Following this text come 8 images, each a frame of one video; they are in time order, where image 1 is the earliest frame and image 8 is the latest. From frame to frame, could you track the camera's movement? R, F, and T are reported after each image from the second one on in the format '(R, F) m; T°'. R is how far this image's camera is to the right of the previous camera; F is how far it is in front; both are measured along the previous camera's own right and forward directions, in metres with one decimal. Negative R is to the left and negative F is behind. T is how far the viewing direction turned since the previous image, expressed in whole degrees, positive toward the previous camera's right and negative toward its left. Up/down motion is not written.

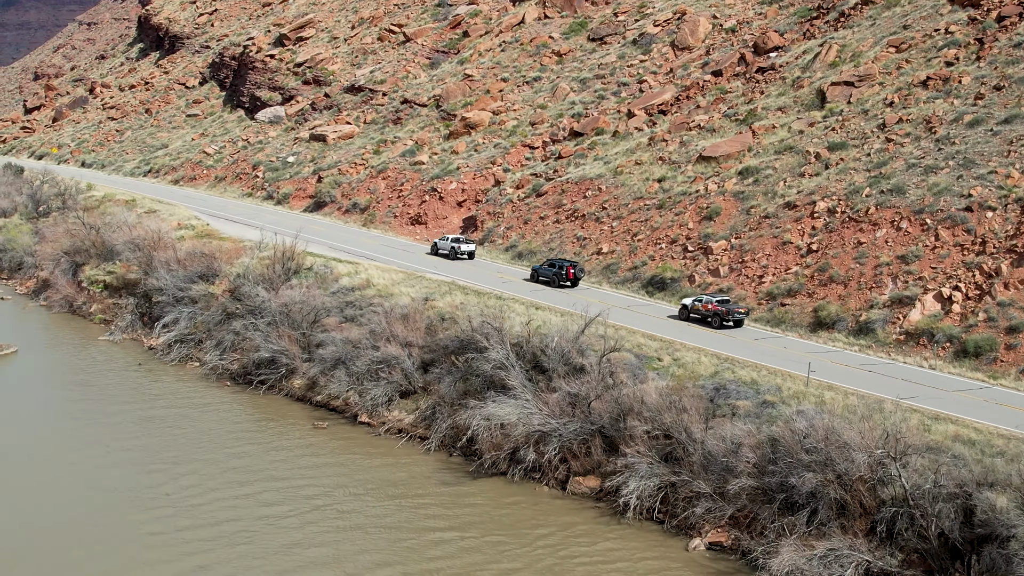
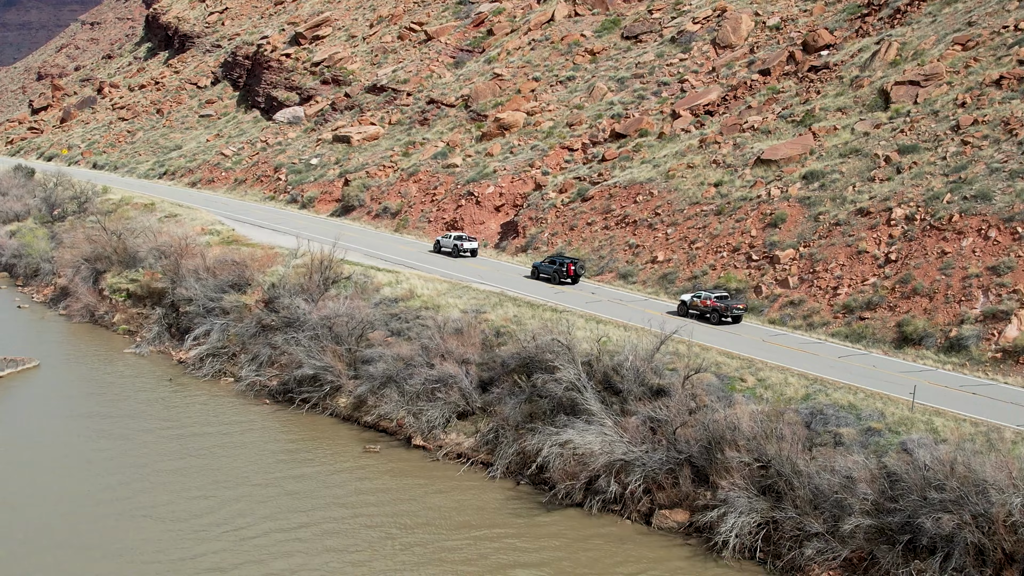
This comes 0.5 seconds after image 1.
(-1.0, +1.5) m; 0°
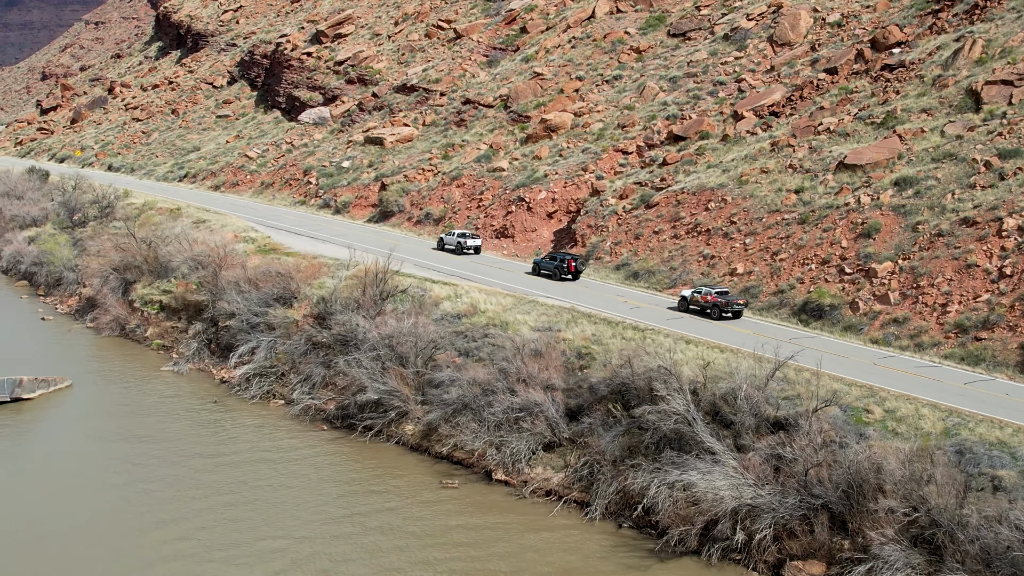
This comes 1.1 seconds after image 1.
(-1.3, +1.9) m; 0°
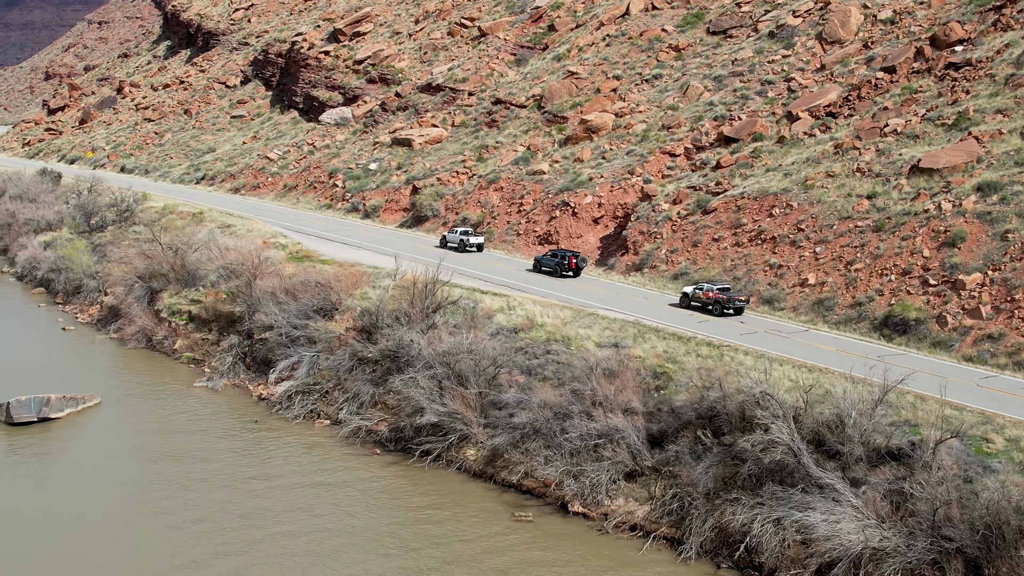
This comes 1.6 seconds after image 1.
(-1.0, +1.5) m; 0°
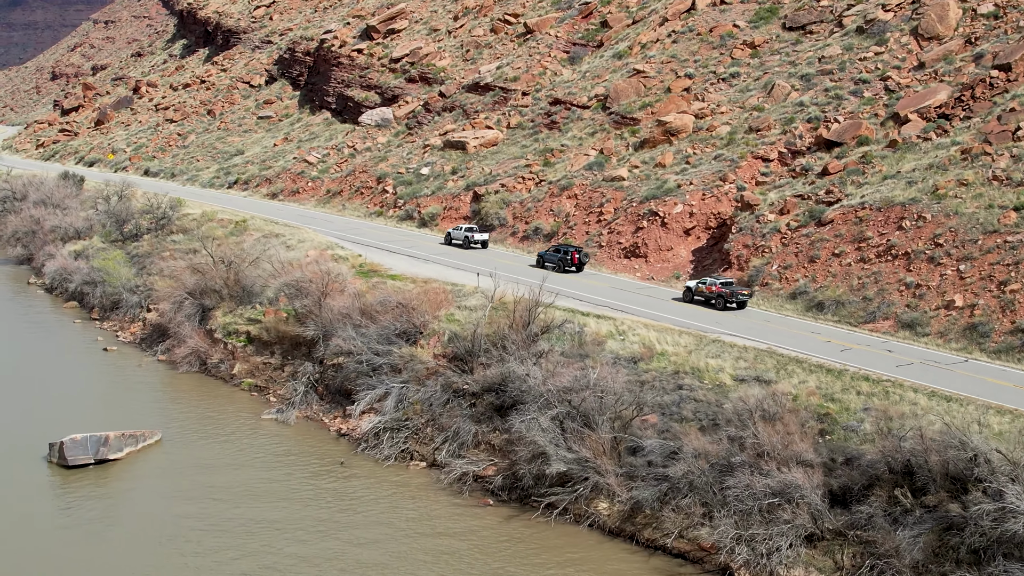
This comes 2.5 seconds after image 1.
(-1.8, +2.6) m; 0°
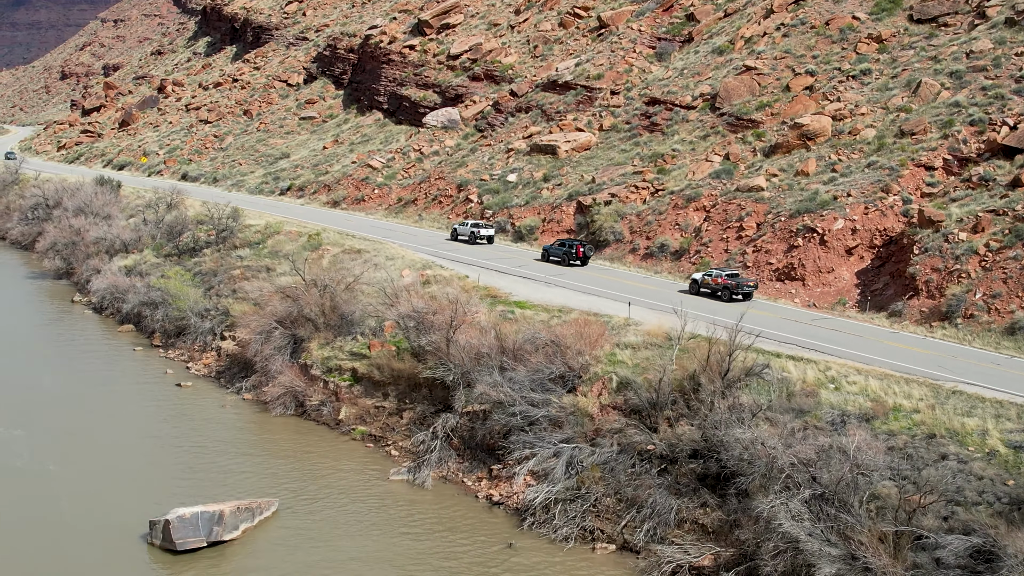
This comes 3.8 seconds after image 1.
(-2.5, +3.6) m; 0°
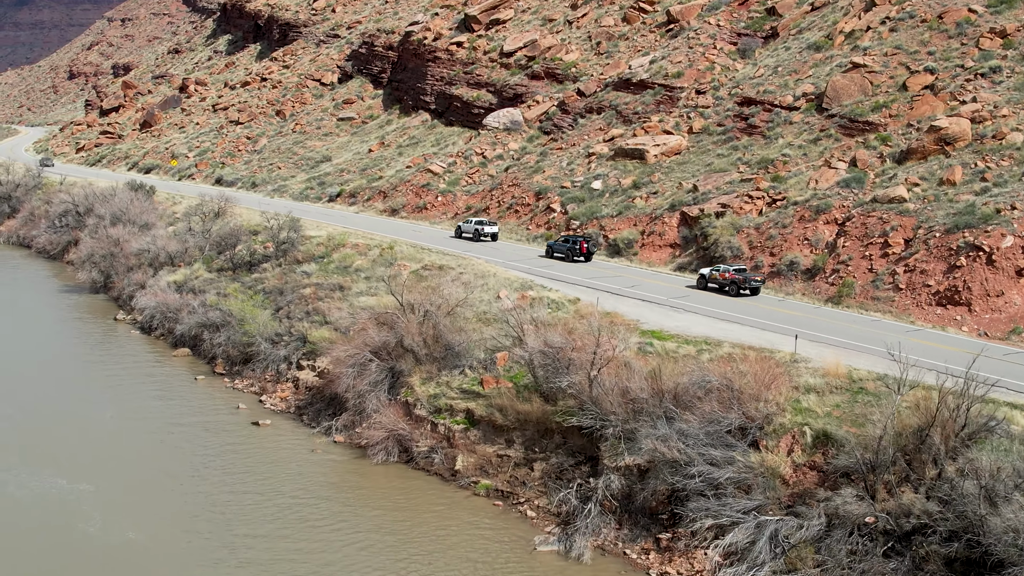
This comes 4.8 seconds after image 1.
(-2.0, +2.9) m; 0°
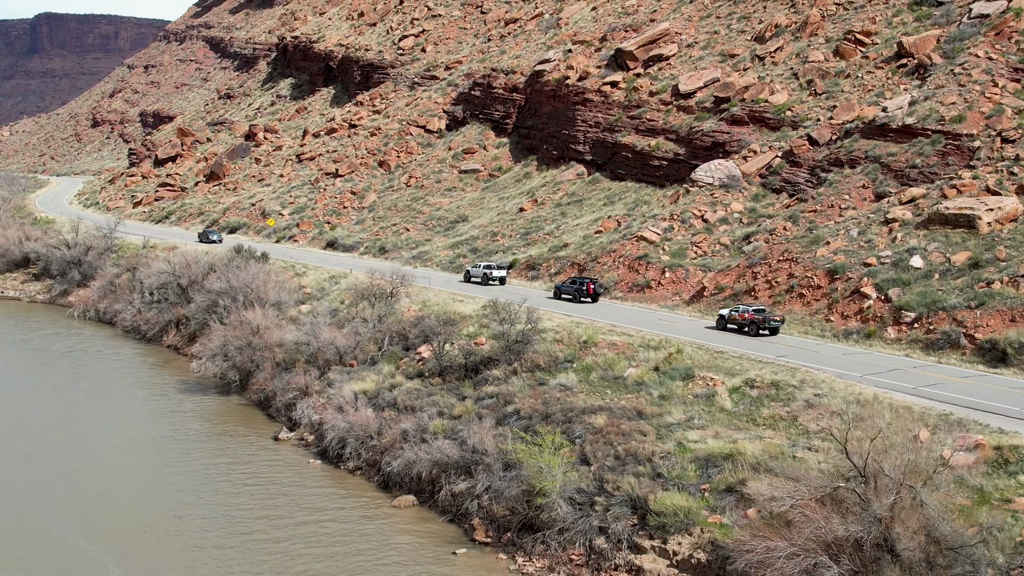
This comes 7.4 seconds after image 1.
(-5.2, +7.6) m; 0°
